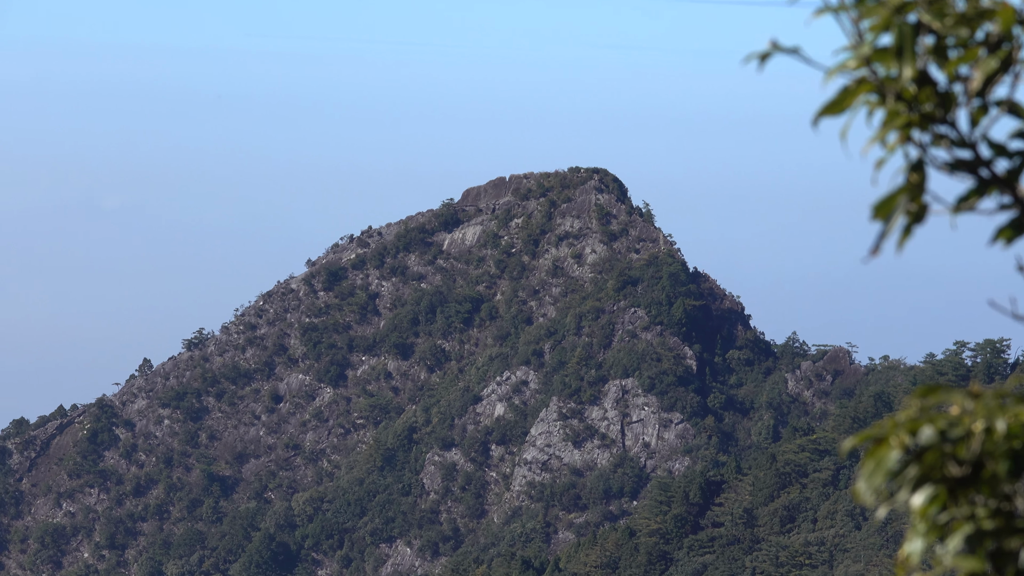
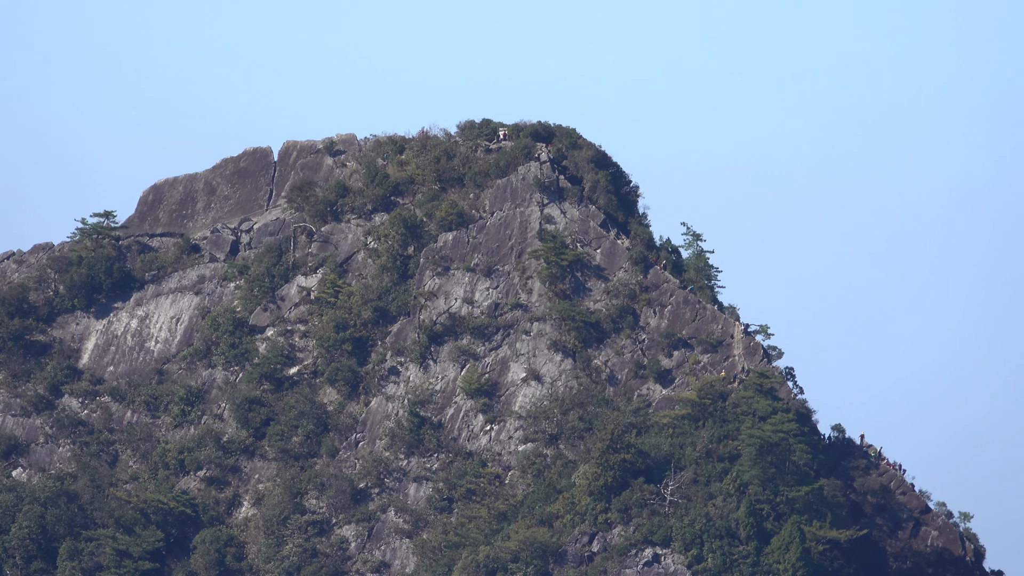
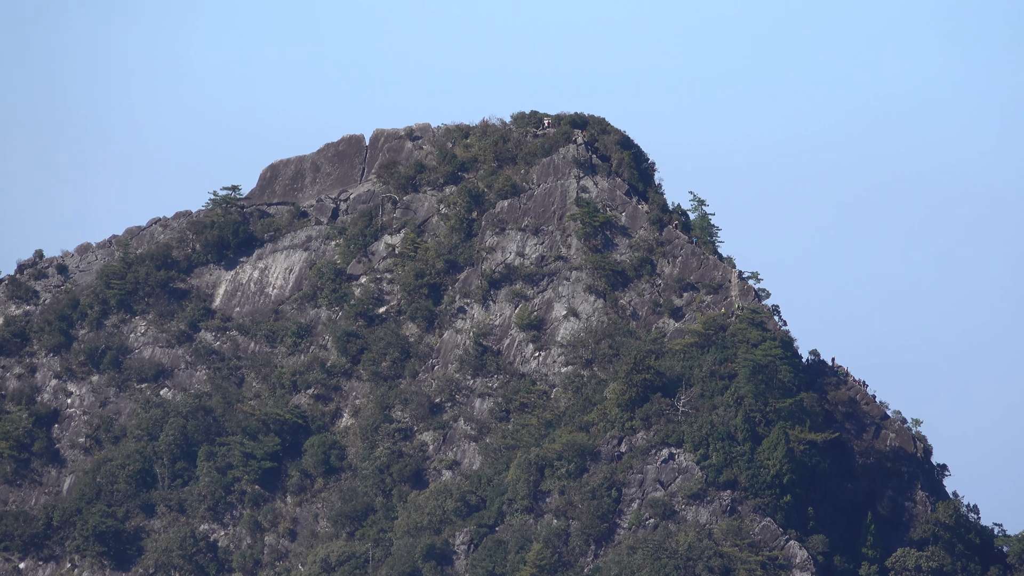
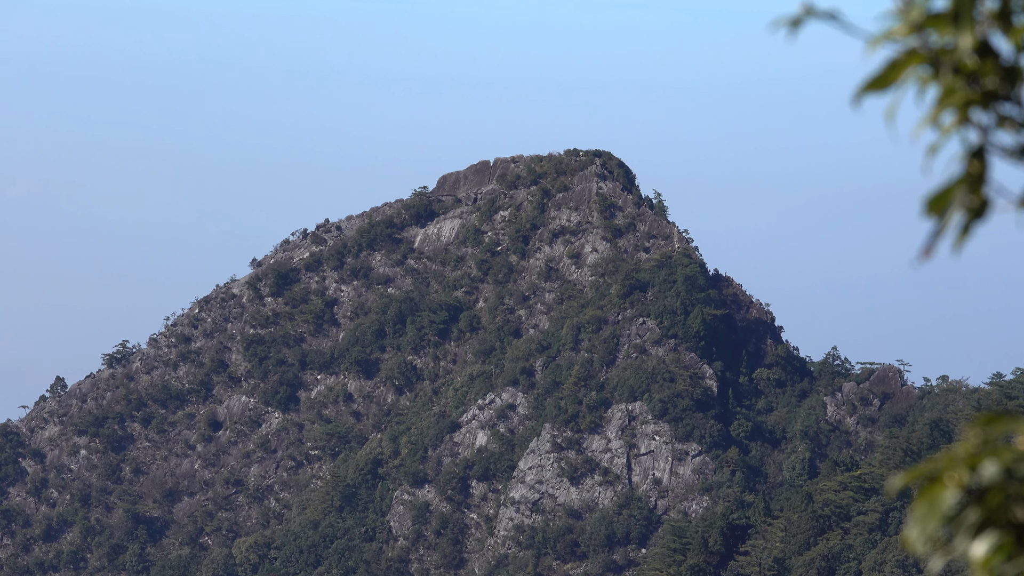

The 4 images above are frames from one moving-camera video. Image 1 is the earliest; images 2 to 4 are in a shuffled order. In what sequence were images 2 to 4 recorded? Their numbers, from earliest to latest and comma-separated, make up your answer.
4, 3, 2
